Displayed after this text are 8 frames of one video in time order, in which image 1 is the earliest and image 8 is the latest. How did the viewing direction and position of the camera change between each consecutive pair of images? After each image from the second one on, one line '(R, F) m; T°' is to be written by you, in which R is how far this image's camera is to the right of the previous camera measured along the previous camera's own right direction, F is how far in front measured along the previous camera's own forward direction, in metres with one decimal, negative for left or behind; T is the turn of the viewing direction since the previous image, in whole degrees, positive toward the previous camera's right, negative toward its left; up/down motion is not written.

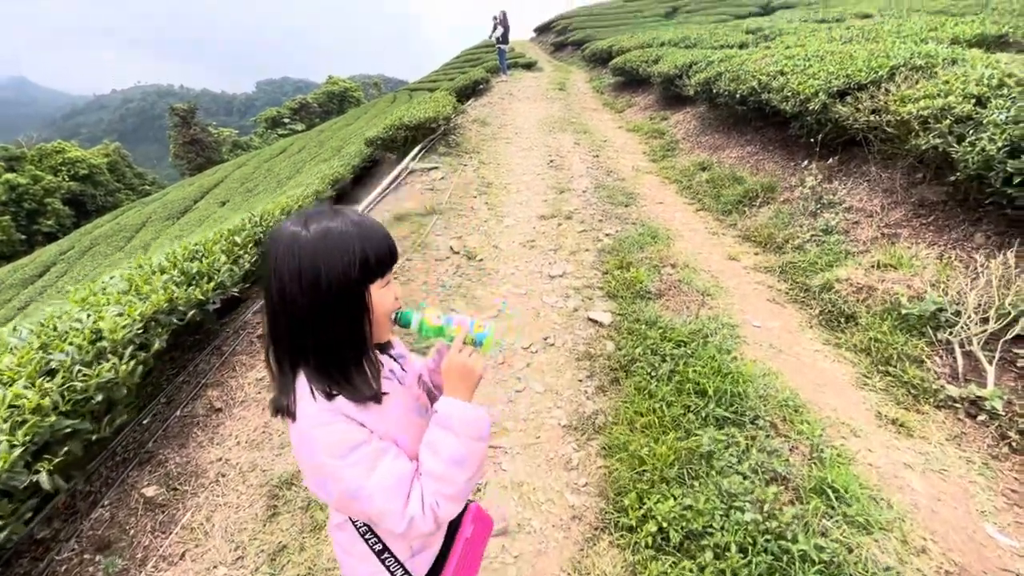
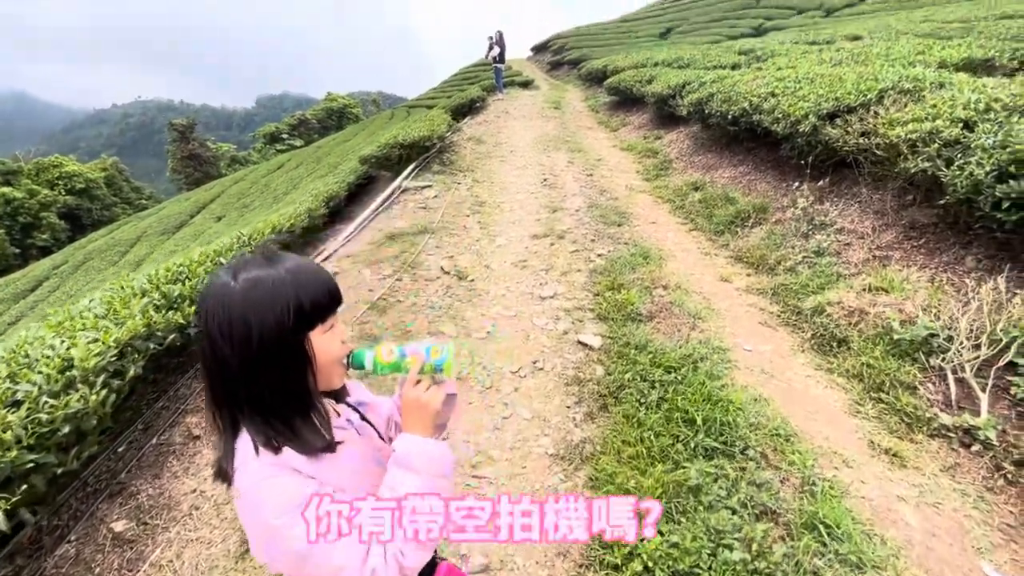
(+0.1, 0.0) m; 0°
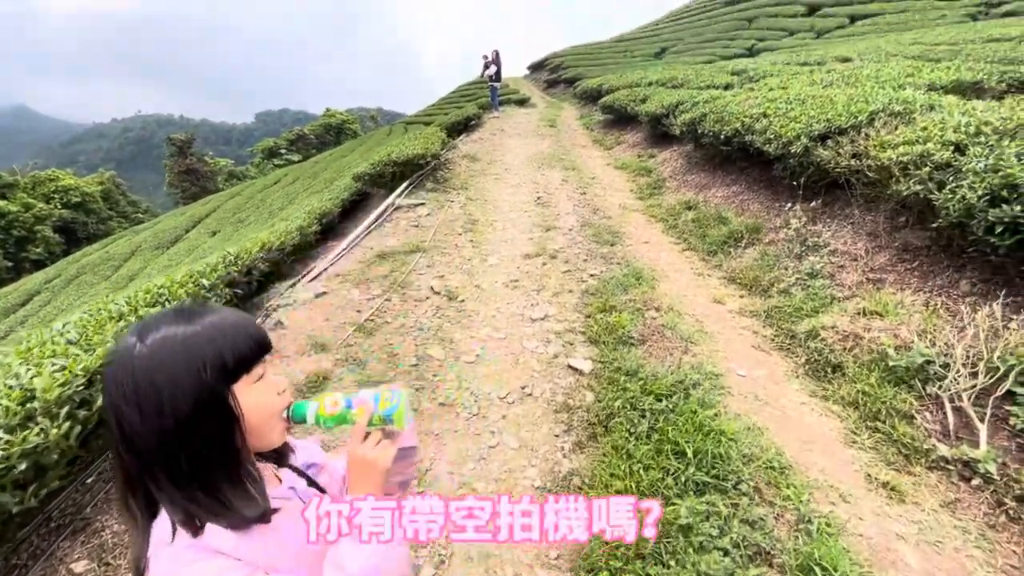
(+0.1, +0.1) m; 0°
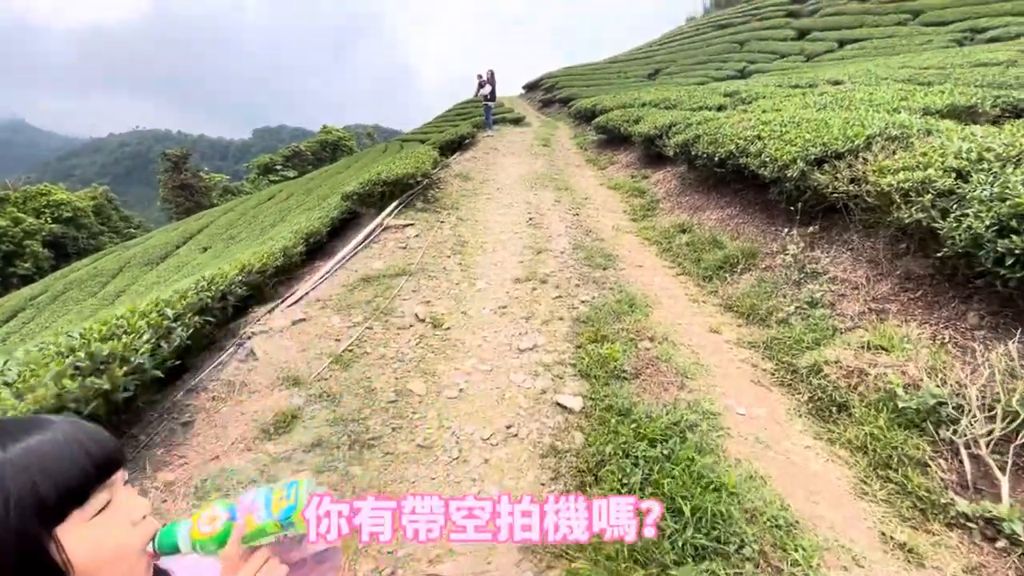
(+0.1, +0.2) m; +1°
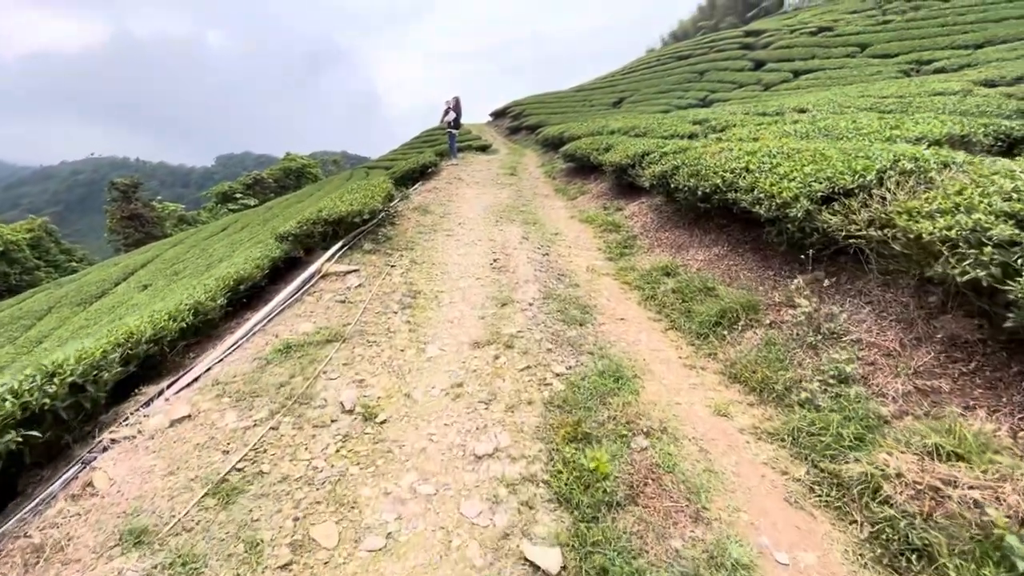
(+0.2, +1.1) m; +3°
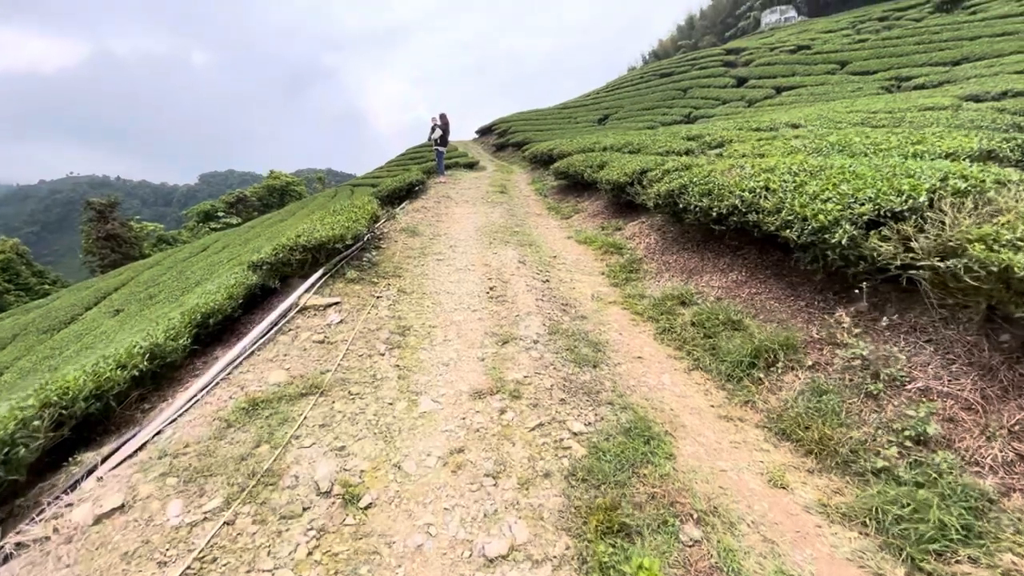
(-0.2, +0.7) m; +2°
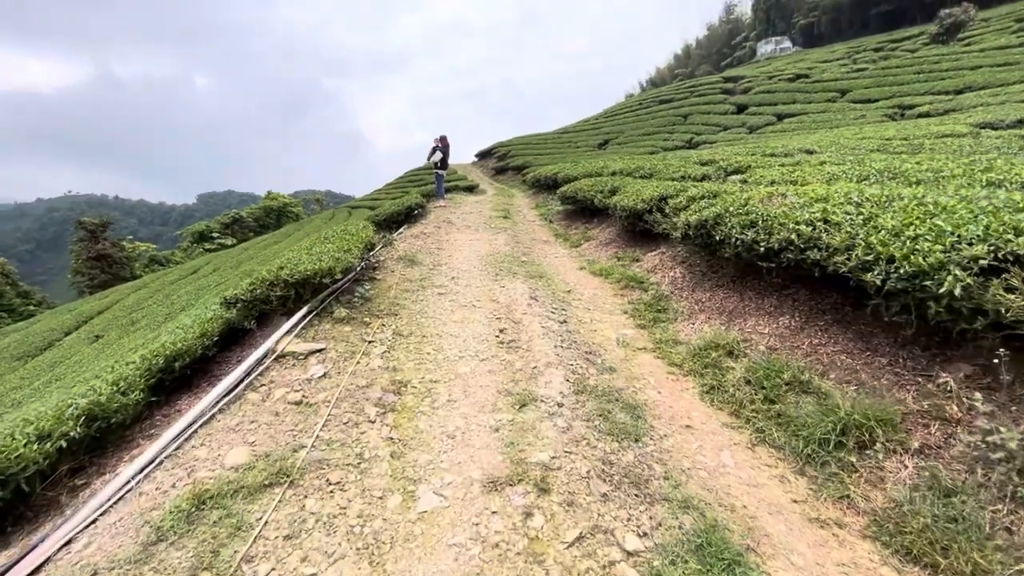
(-0.2, +0.9) m; 0°
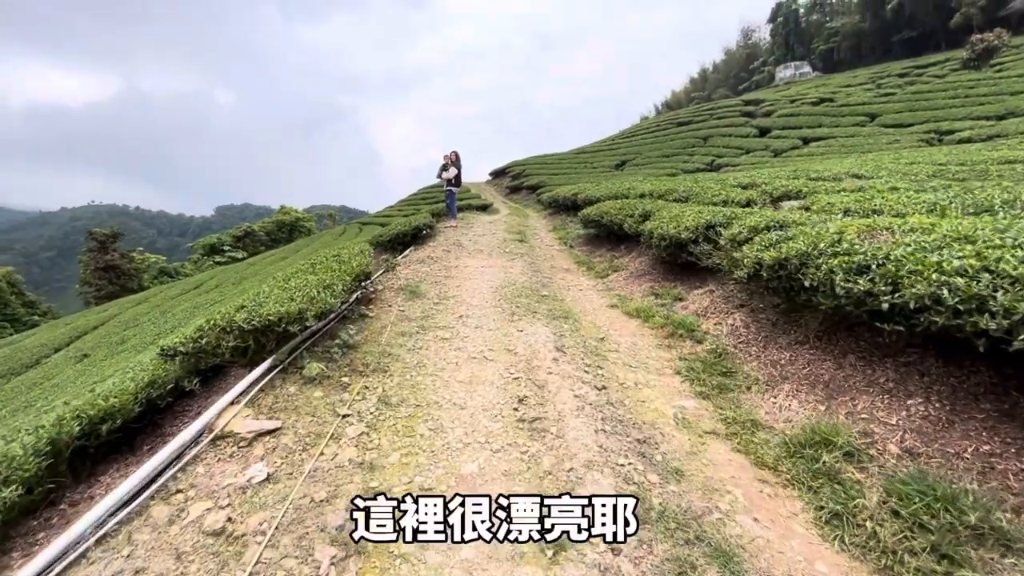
(-0.1, +1.5) m; -1°
